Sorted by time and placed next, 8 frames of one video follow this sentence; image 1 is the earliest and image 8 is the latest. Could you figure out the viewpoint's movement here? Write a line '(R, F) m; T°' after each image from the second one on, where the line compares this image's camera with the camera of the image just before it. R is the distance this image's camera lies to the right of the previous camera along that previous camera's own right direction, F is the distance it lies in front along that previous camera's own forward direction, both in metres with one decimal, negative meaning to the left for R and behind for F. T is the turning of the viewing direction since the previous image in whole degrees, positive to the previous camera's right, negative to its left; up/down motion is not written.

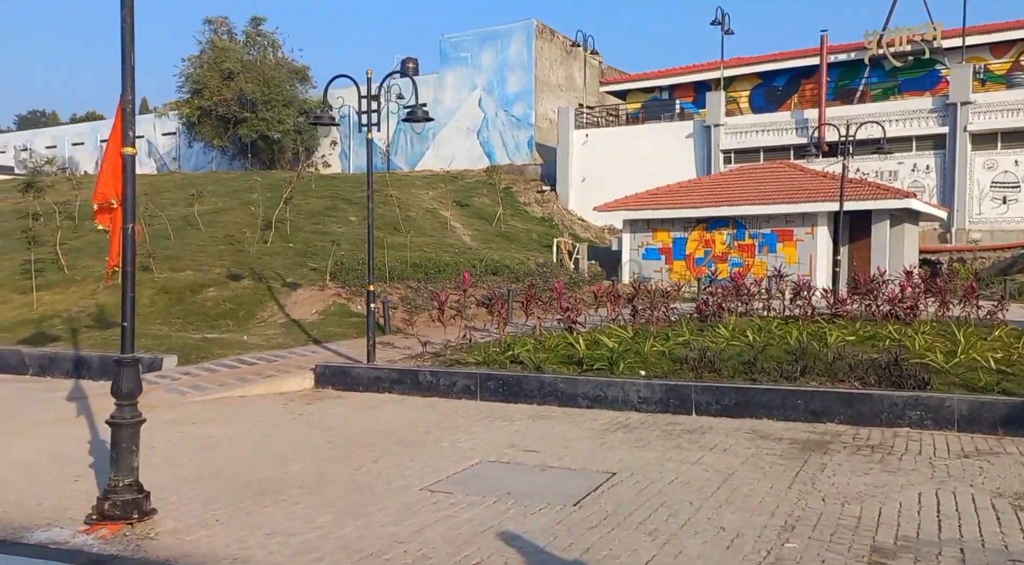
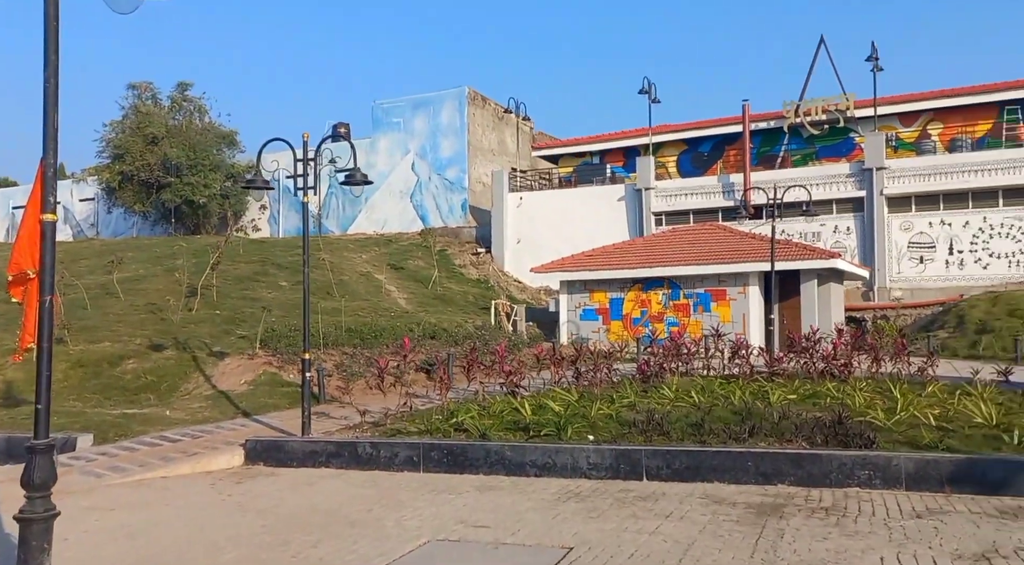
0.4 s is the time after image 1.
(-0.1, +0.1) m; +4°
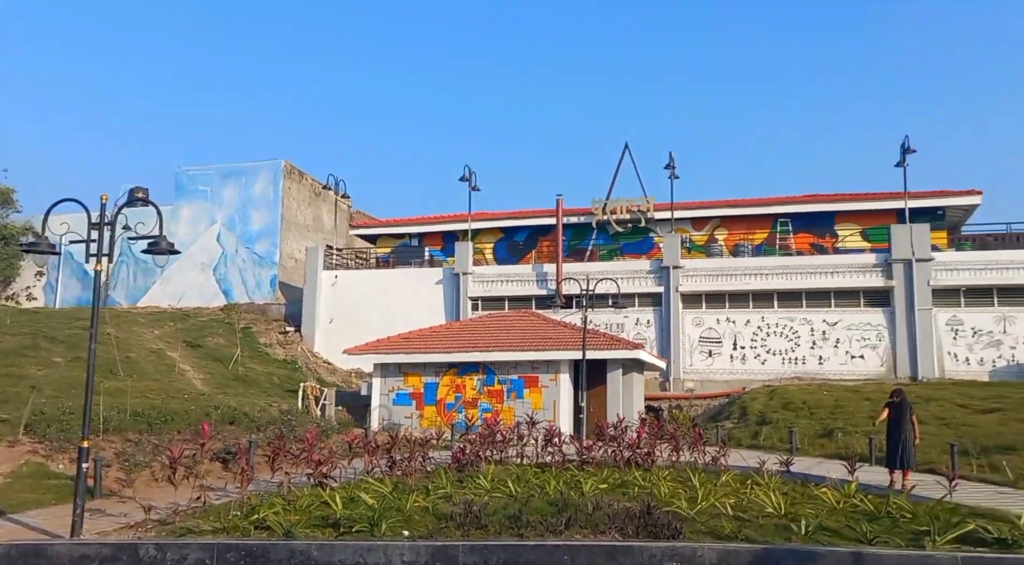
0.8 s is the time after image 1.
(-0.1, +0.3) m; +12°
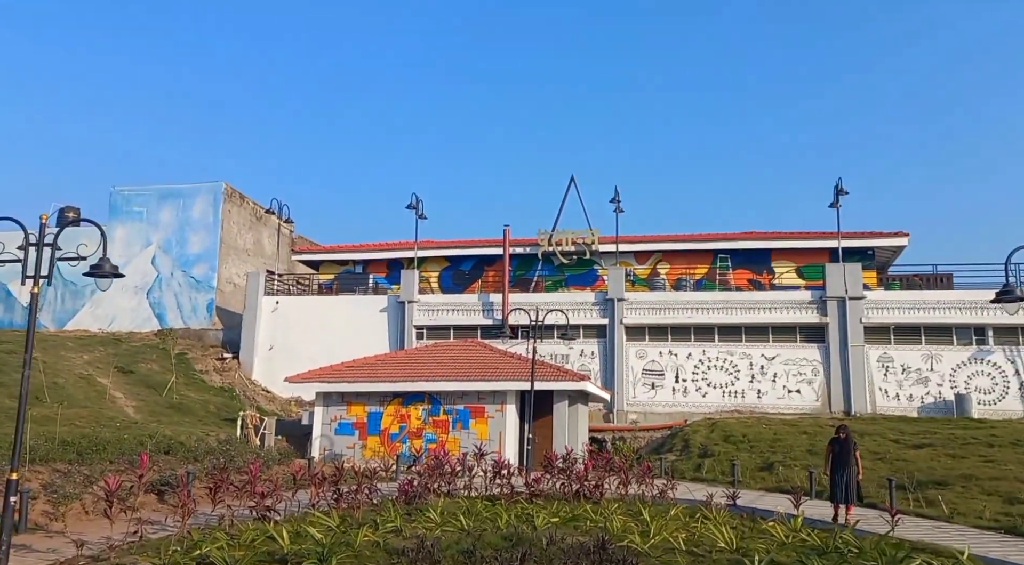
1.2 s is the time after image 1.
(-0.2, +0.1) m; +4°
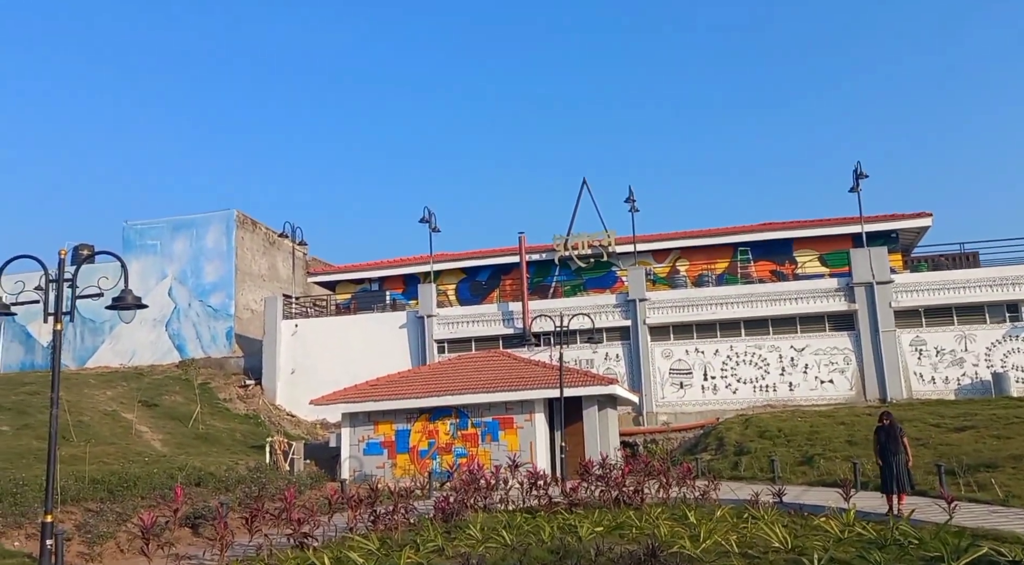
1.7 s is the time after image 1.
(-0.1, +0.2) m; -1°
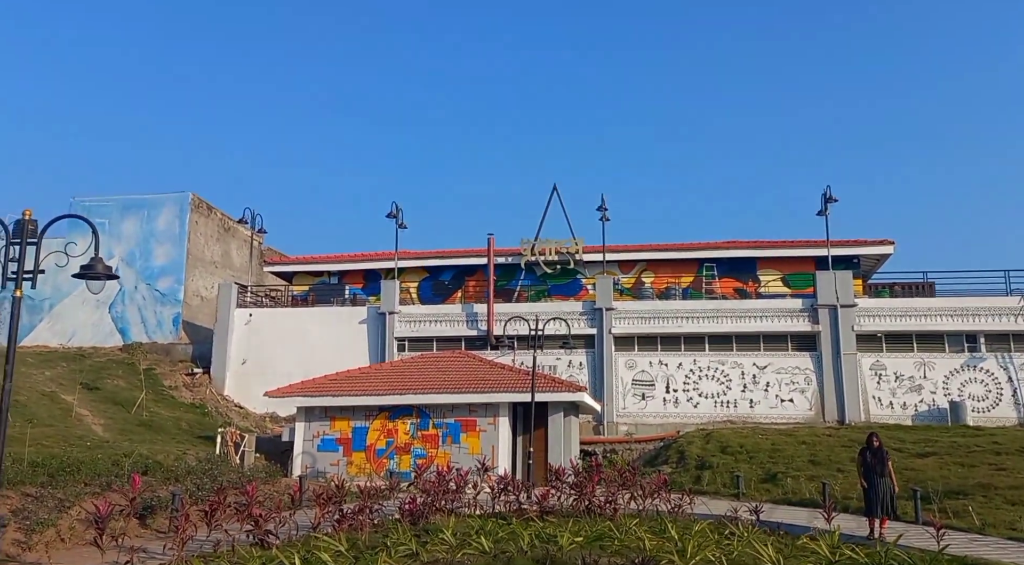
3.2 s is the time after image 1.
(-0.5, +0.4) m; +3°
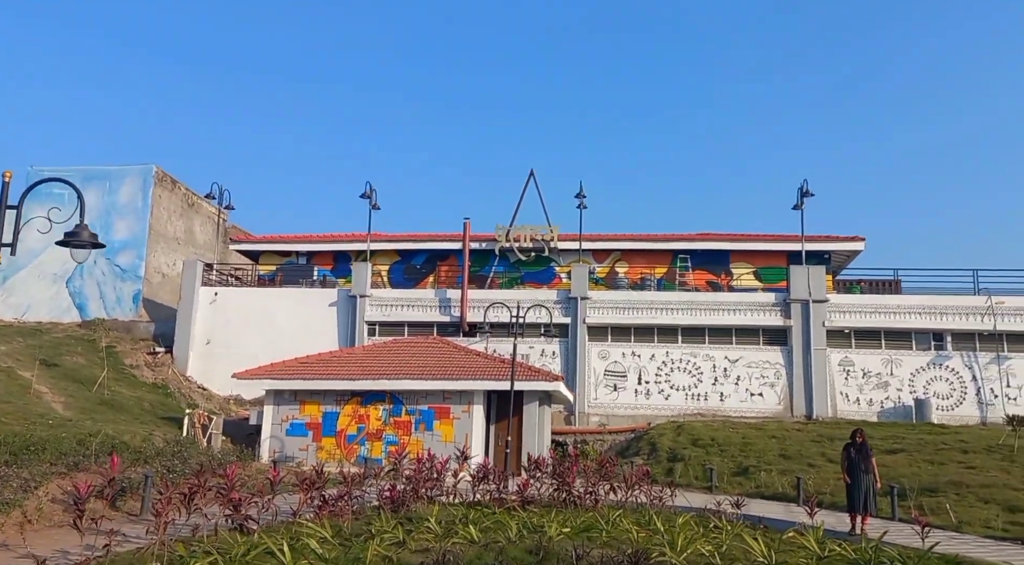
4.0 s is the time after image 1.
(-0.4, +0.2) m; +3°
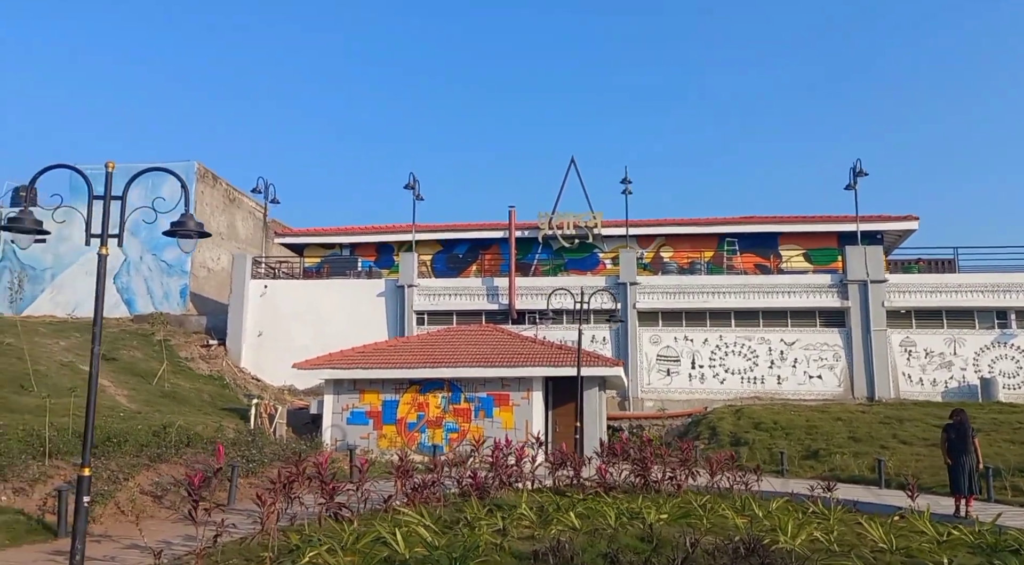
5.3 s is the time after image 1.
(-0.7, +0.2) m; -1°
